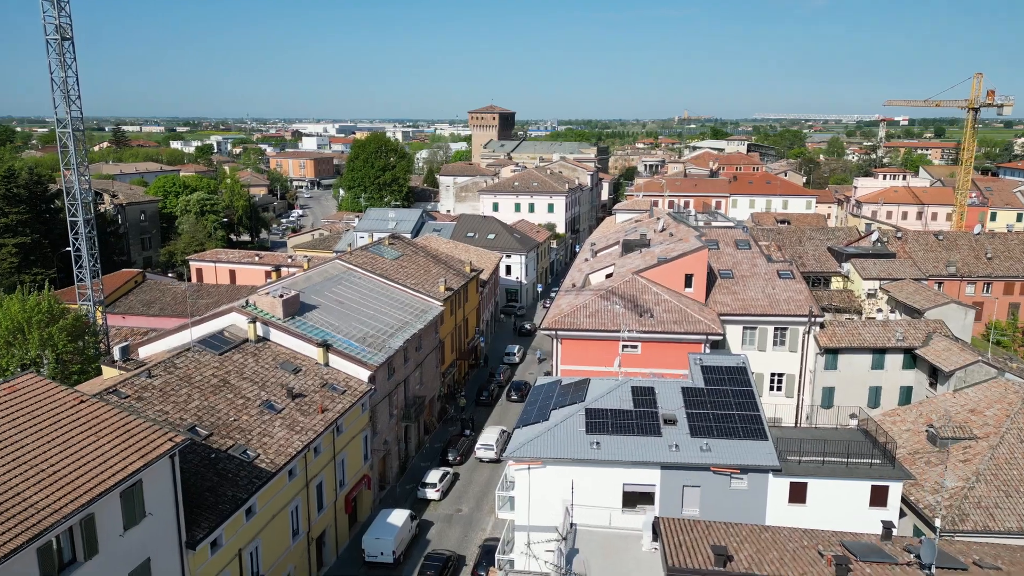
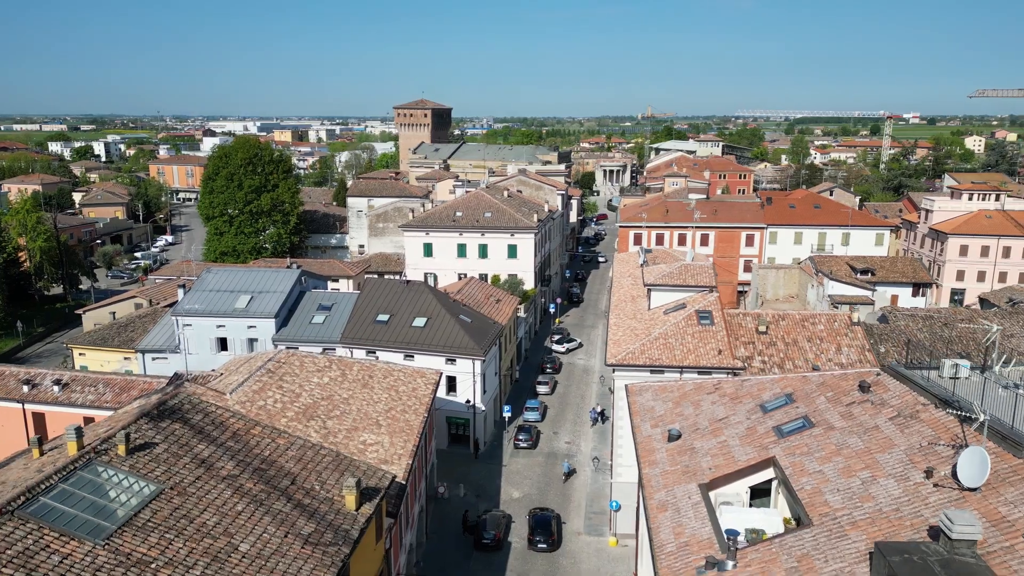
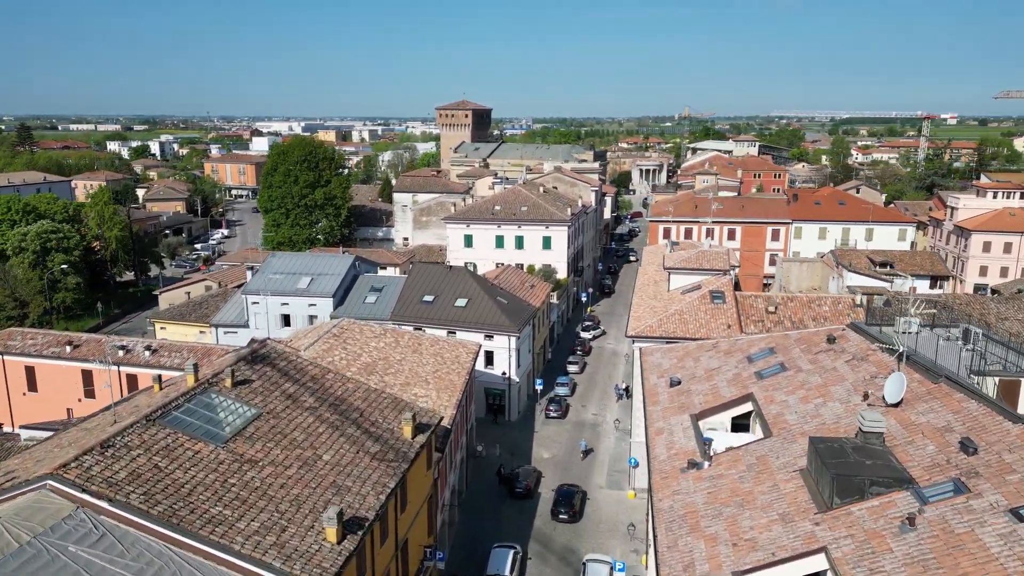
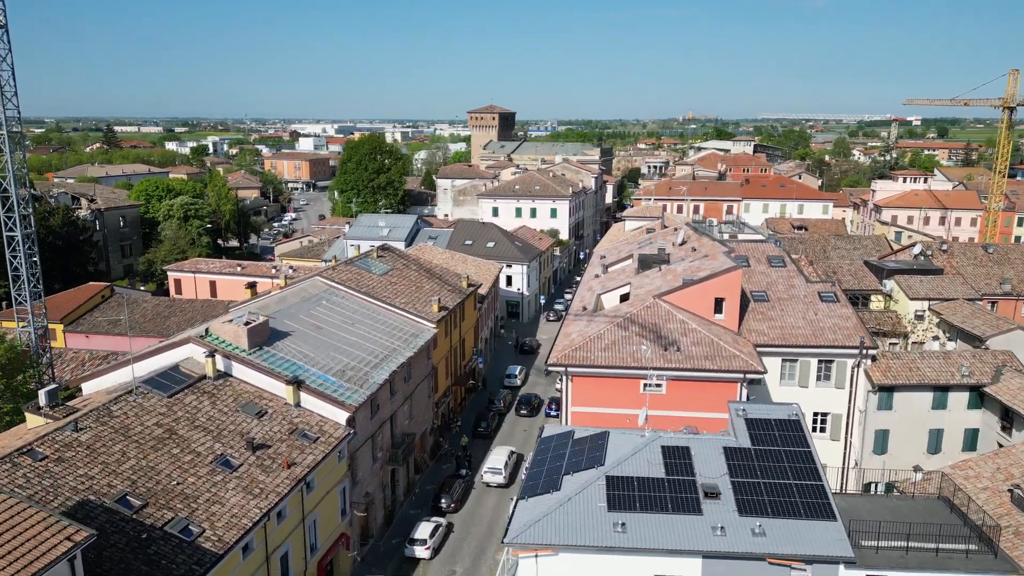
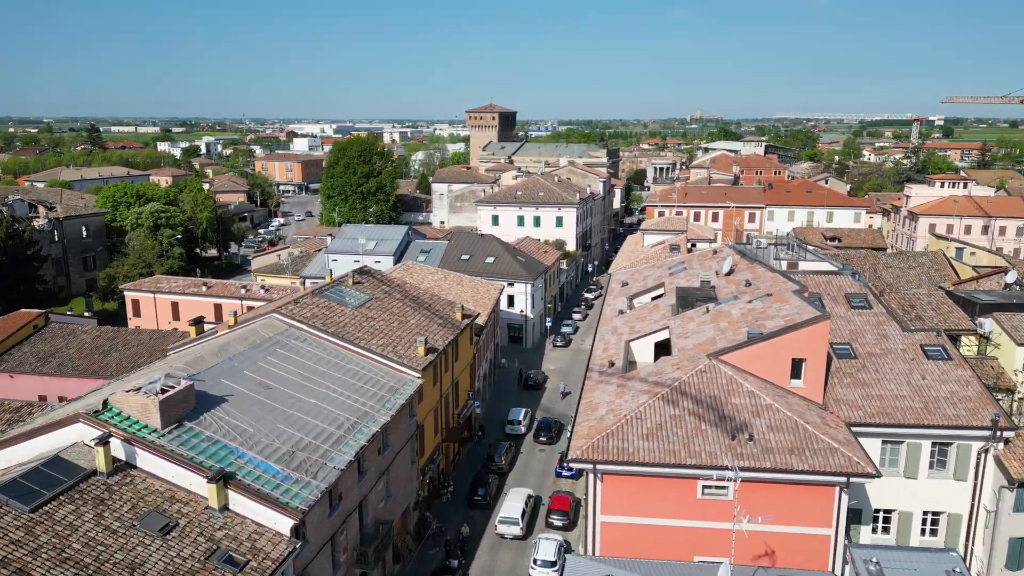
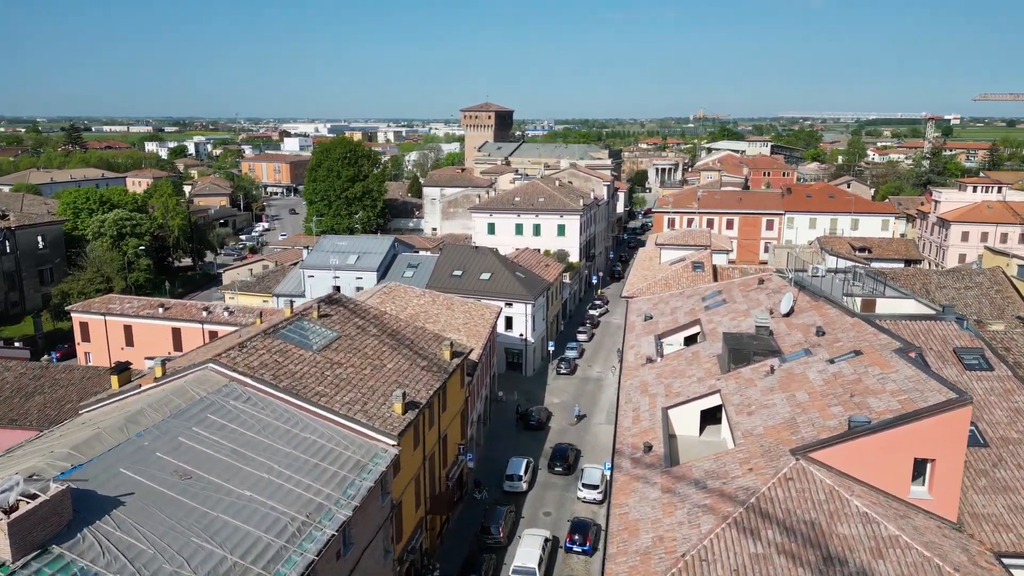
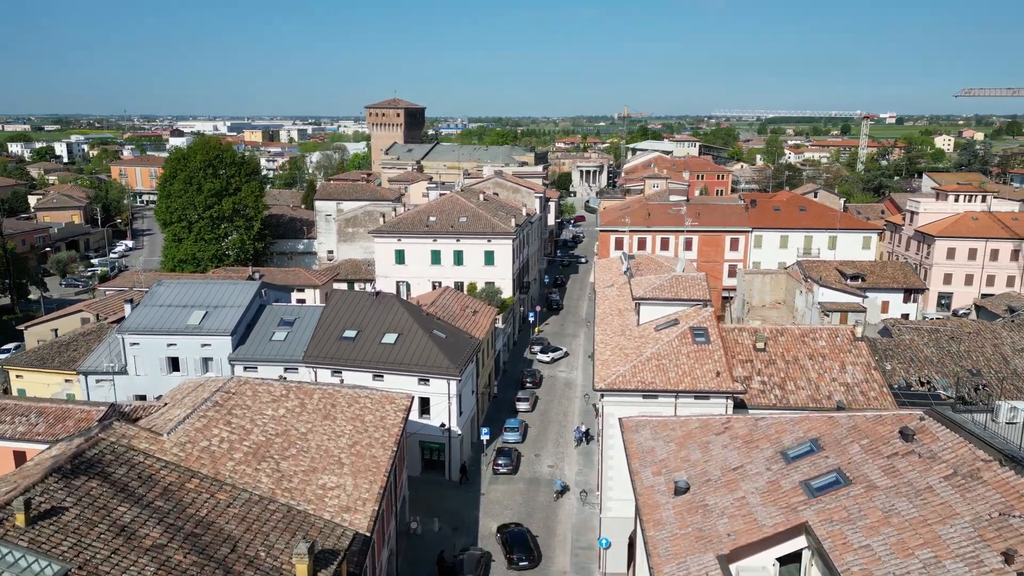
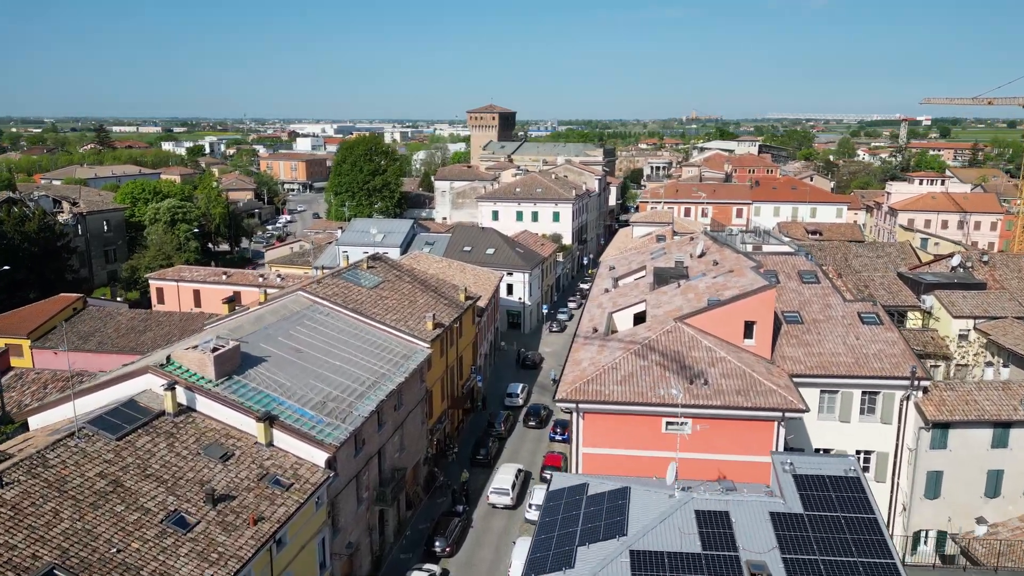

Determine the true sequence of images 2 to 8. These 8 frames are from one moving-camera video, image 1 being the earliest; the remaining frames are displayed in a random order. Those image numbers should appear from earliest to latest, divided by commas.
4, 8, 5, 6, 3, 2, 7
